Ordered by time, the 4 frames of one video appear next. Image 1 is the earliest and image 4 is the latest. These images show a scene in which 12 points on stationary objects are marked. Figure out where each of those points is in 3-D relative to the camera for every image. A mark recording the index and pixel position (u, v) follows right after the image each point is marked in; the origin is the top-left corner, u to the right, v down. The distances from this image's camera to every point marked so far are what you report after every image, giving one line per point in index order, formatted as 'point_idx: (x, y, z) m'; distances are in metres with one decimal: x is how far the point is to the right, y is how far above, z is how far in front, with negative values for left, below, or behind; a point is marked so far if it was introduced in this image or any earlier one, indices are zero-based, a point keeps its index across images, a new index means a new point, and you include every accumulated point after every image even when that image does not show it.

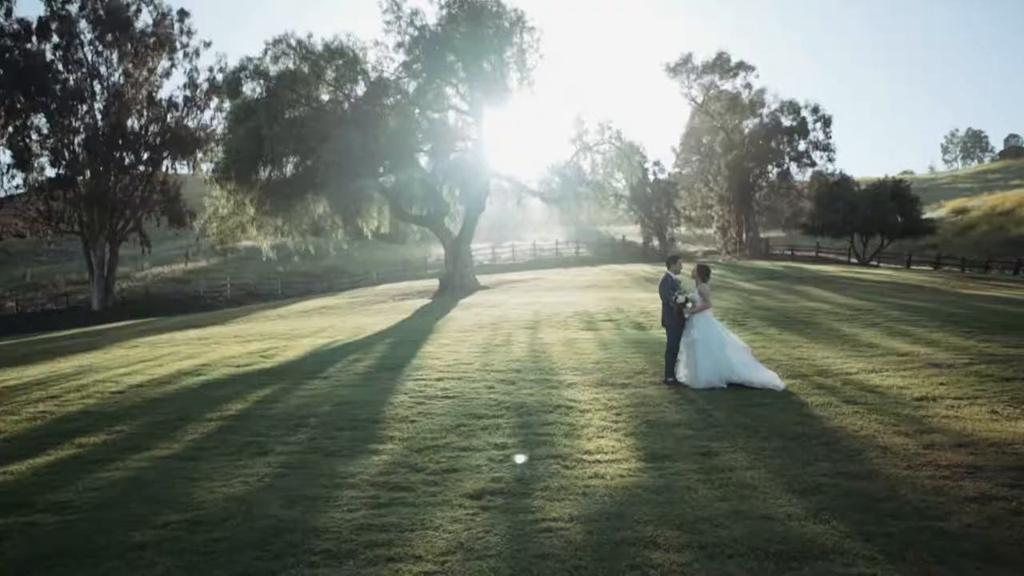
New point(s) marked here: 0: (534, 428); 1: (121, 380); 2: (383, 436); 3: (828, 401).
0: (+0.3, -1.8, +9.9) m
1: (-7.8, -1.9, +15.5) m
2: (-1.7, -1.9, +9.8) m
3: (+4.5, -1.6, +11.1) m
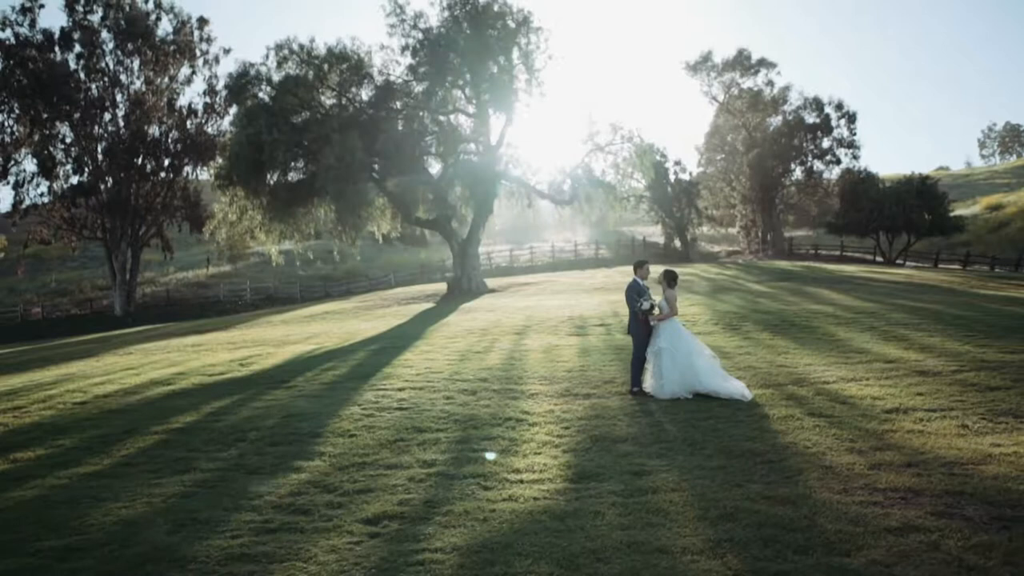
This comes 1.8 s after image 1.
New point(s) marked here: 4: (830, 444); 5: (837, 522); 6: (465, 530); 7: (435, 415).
0: (-0.5, -1.9, +9.5) m
1: (-8.4, -2.0, +15.4) m
2: (-2.4, -2.0, +9.5) m
3: (+3.8, -1.7, +10.5) m
4: (+3.6, -1.8, +8.8) m
5: (+2.5, -1.8, +6.0) m
6: (-0.4, -2.0, +6.3) m
7: (-1.1, -1.8, +11.1) m
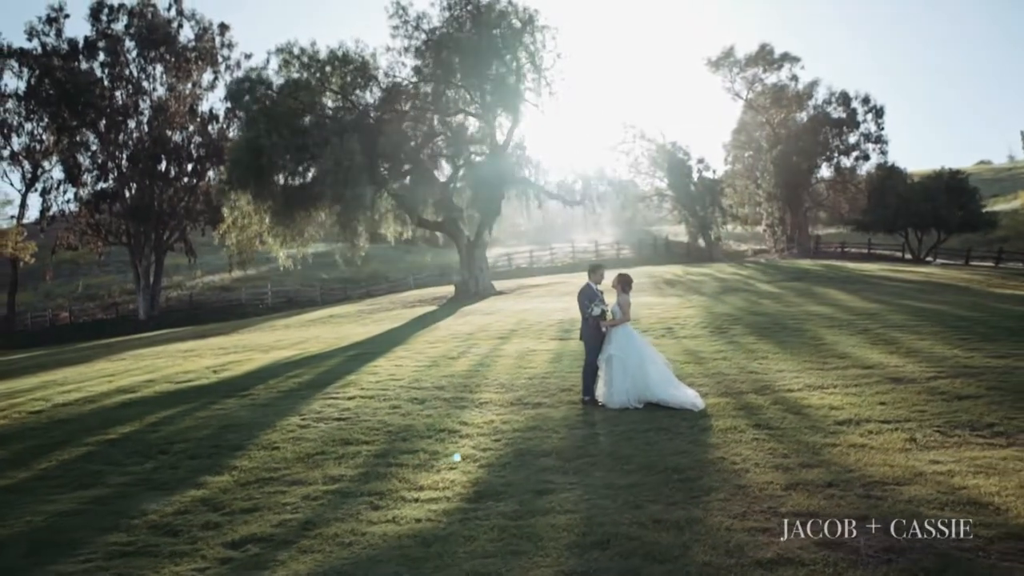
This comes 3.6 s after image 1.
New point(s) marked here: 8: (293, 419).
0: (-1.5, -2.0, +9.2) m
1: (-9.1, -2.2, +15.4) m
2: (-3.4, -2.1, +9.2) m
3: (+2.9, -1.8, +10.0) m
4: (+2.6, -1.8, +8.3) m
5: (+1.4, -1.9, +5.6) m
6: (-1.5, -2.1, +5.9) m
7: (-2.0, -1.9, +10.8) m
8: (-3.3, -1.9, +11.5) m
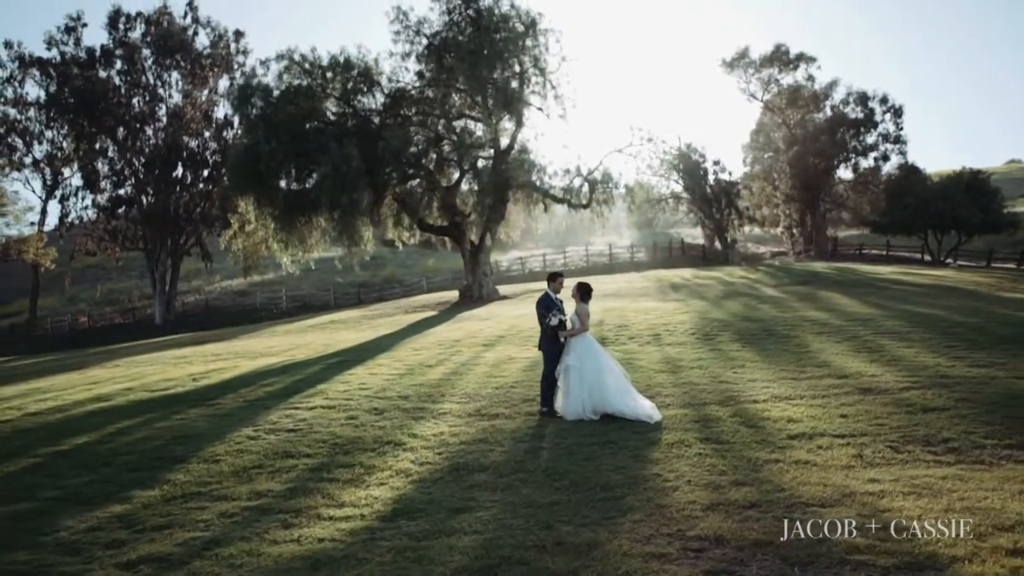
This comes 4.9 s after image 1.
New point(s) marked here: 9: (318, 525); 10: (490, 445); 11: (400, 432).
0: (-2.2, -2.1, +9.0) m
1: (-9.6, -2.4, +15.4) m
2: (-4.1, -2.3, +9.1) m
3: (+2.2, -1.9, +9.7) m
4: (+1.9, -2.0, +8.0) m
5: (+0.6, -2.0, +5.3) m
6: (-2.3, -2.2, +5.8) m
7: (-2.7, -2.1, +10.7) m
8: (-3.9, -2.1, +11.4) m
9: (-1.8, -2.2, +7.1) m
10: (-0.3, -2.0, +10.0) m
11: (-1.6, -2.0, +11.0) m
